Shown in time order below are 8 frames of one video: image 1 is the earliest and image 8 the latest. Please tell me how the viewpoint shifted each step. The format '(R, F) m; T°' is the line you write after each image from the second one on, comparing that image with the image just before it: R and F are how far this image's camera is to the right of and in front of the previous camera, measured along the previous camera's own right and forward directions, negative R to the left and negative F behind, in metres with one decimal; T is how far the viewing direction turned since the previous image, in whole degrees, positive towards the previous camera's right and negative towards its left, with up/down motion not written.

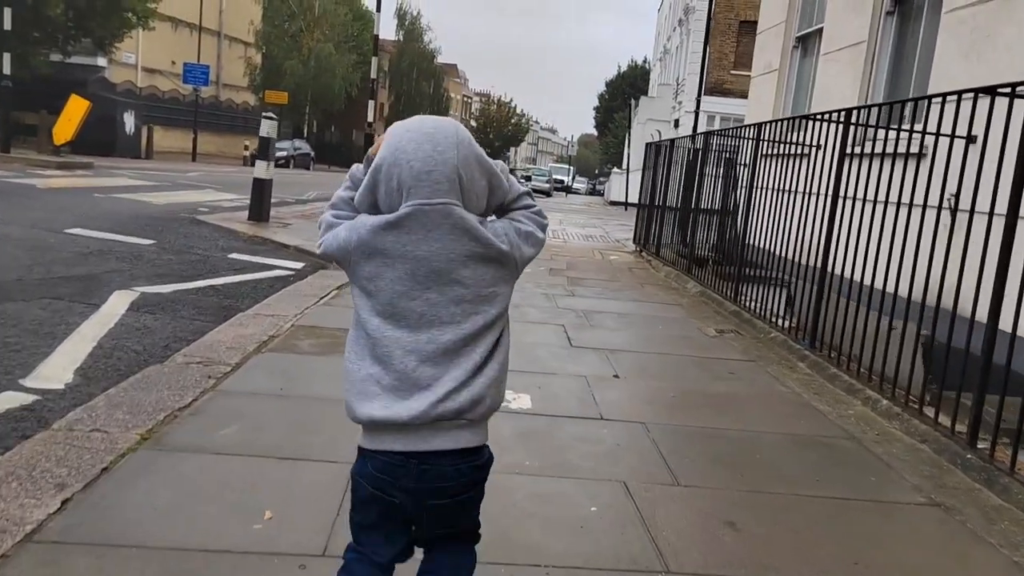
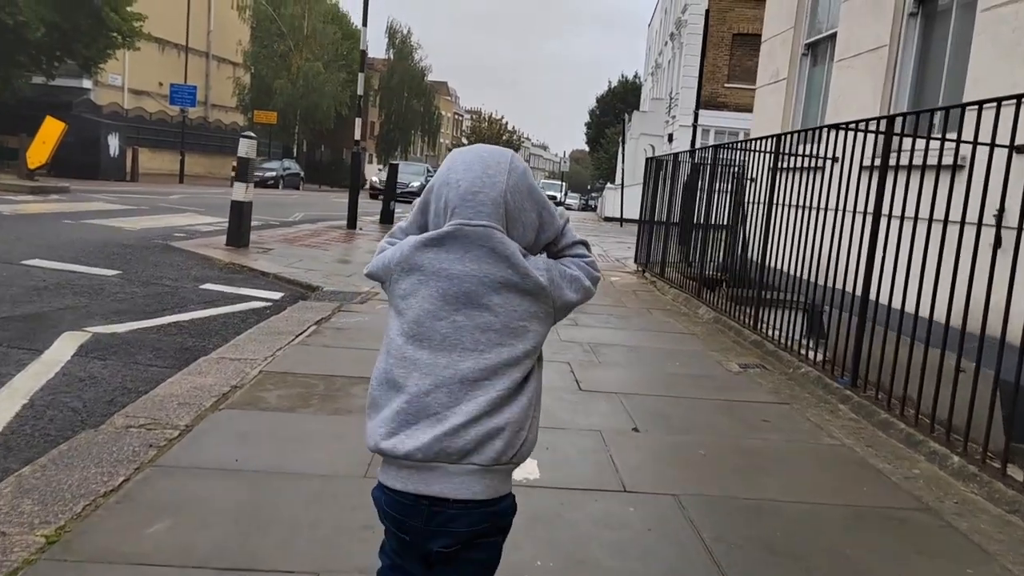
(0.0, +0.7) m; 0°
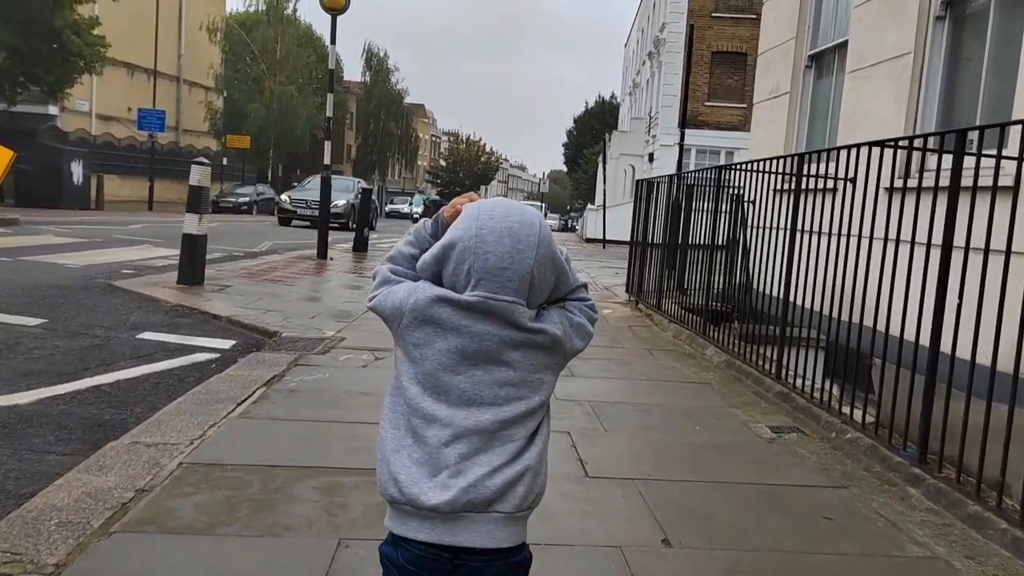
(0.0, +1.0) m; +1°
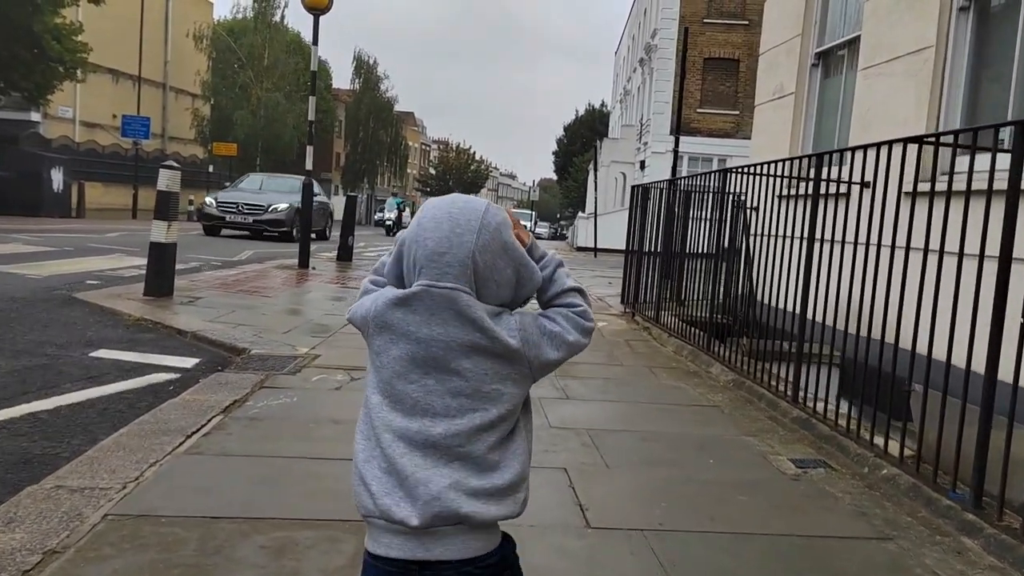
(0.0, +0.6) m; +1°
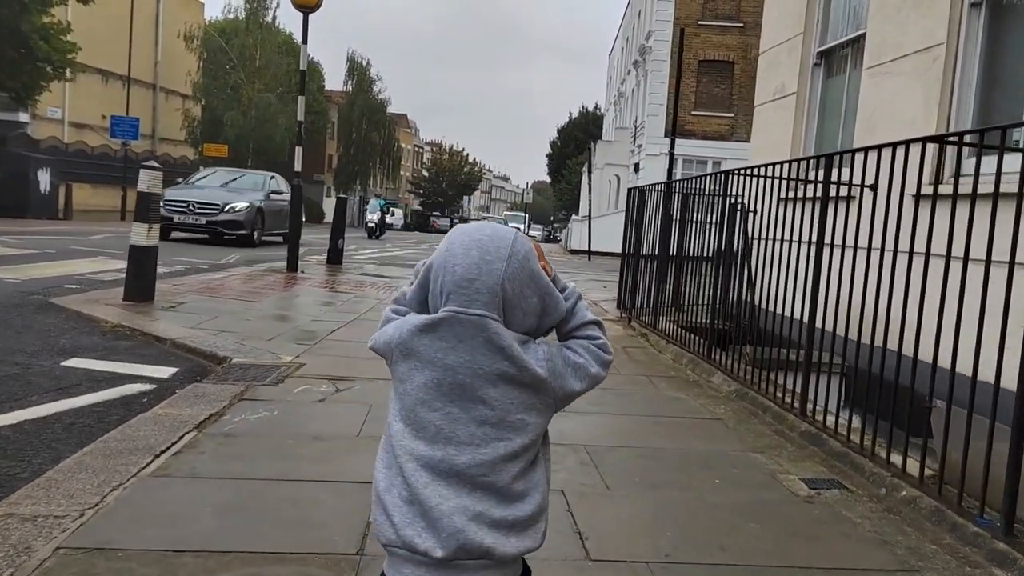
(0.0, +0.3) m; +1°
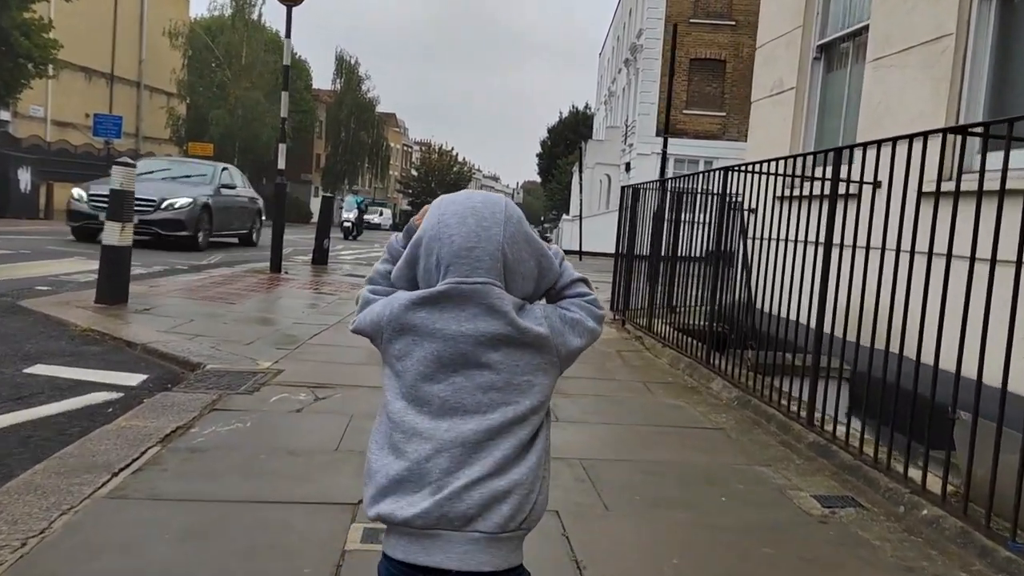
(0.0, +0.3) m; +1°
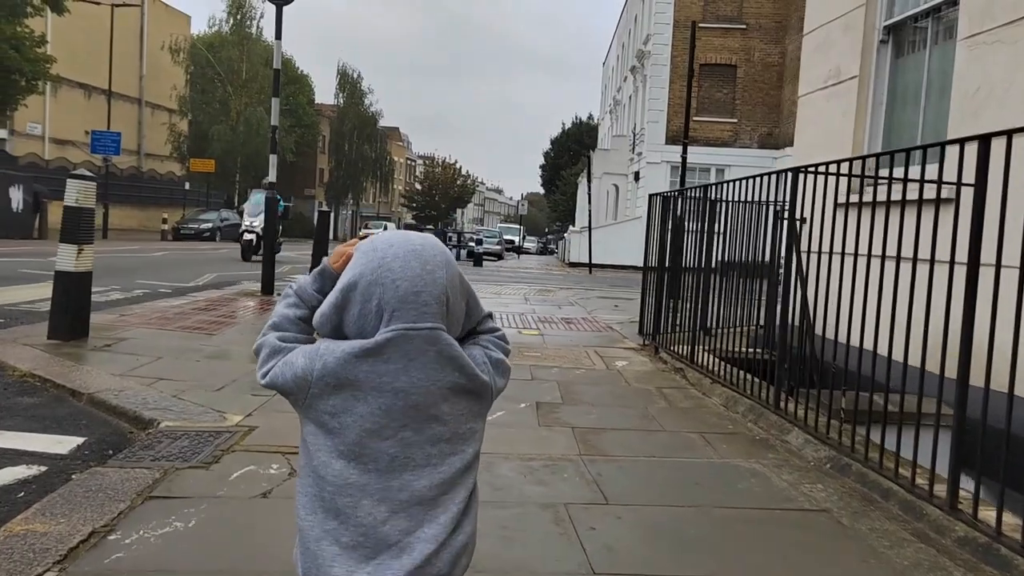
(-0.1, +1.2) m; 0°
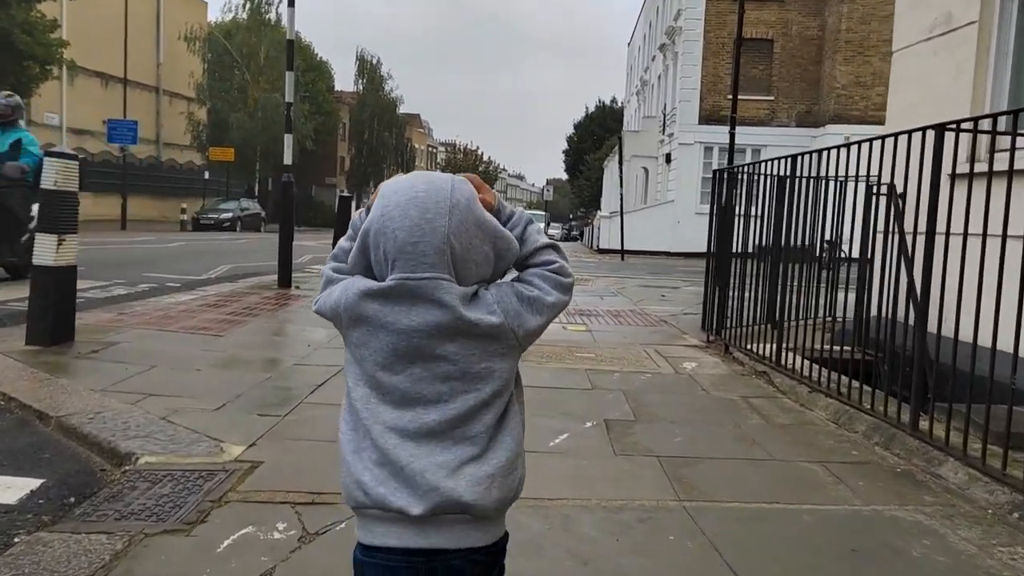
(-0.2, +1.1) m; -2°
